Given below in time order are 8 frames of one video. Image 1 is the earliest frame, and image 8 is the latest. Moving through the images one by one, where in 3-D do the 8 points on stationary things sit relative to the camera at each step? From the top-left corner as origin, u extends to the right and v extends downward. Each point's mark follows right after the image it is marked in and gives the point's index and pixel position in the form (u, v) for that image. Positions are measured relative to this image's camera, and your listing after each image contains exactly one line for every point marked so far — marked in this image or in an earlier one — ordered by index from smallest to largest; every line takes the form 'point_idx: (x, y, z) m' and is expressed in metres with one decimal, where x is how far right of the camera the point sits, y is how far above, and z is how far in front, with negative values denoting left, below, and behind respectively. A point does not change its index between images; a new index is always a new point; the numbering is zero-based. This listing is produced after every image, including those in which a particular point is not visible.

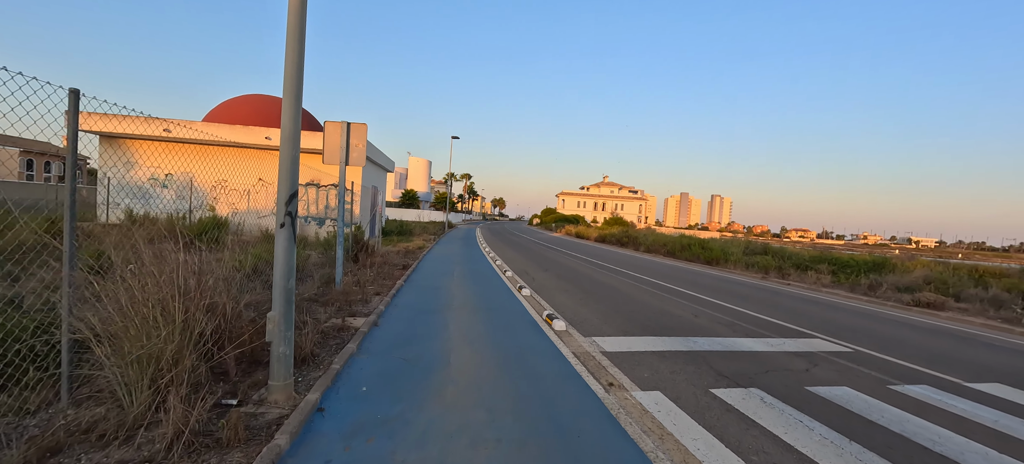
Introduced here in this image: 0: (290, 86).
0: (-1.8, +1.2, +3.3) m
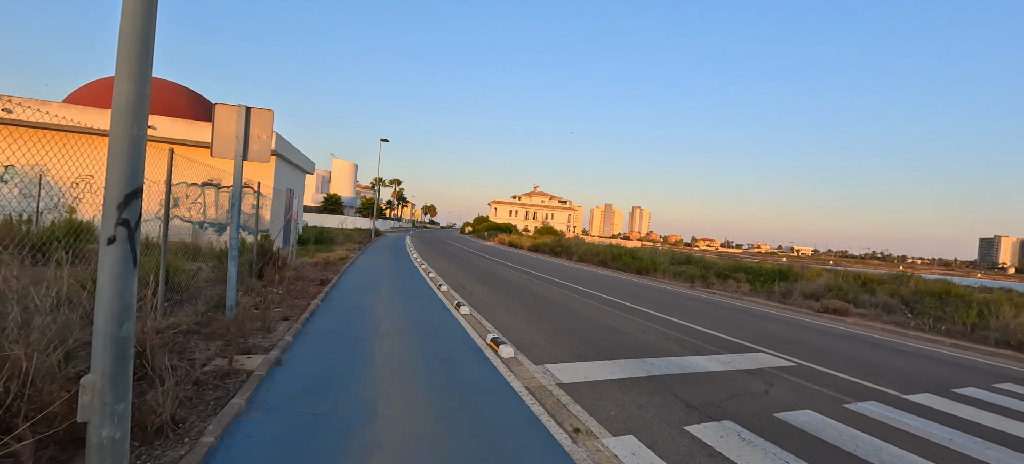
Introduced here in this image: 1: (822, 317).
0: (-2.0, +1.1, +2.2) m
1: (+8.4, -2.3, +11.4) m
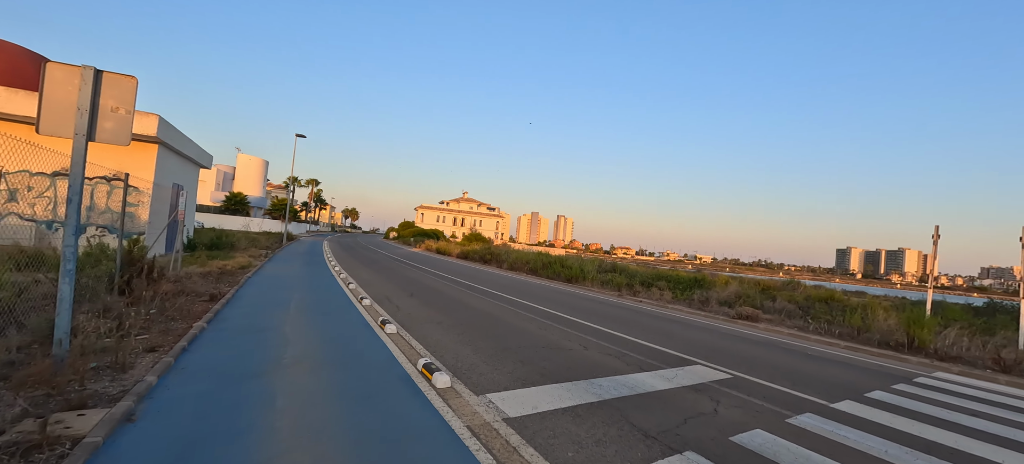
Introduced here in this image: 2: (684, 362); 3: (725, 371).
0: (-2.1, +1.0, +1.2) m
1: (+6.5, -2.7, +12.0) m
2: (+2.9, -2.2, +6.8) m
3: (+3.5, -2.3, +6.6) m
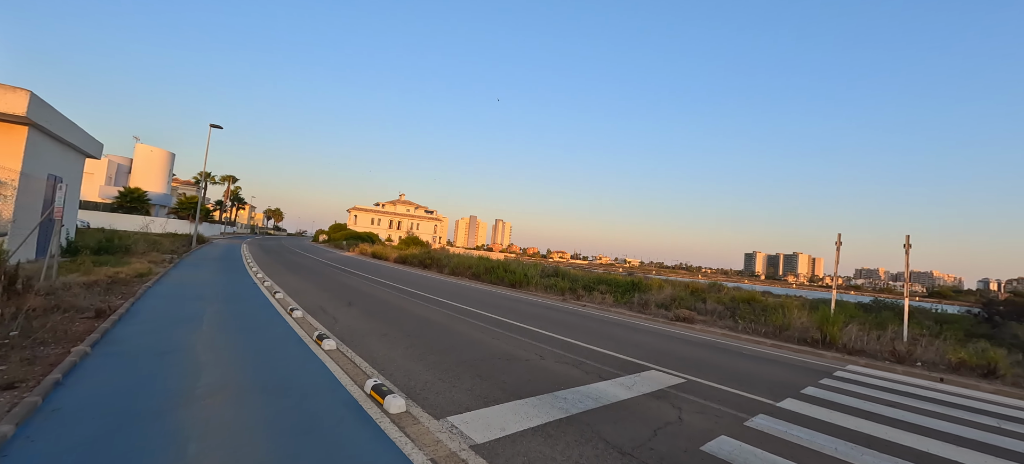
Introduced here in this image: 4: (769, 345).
0: (-1.9, +1.0, +0.5) m
1: (+4.9, -2.8, +12.5) m
2: (+2.1, -2.3, +6.8) m
3: (+2.7, -2.3, +6.7) m
4: (+6.8, -3.0, +10.8) m
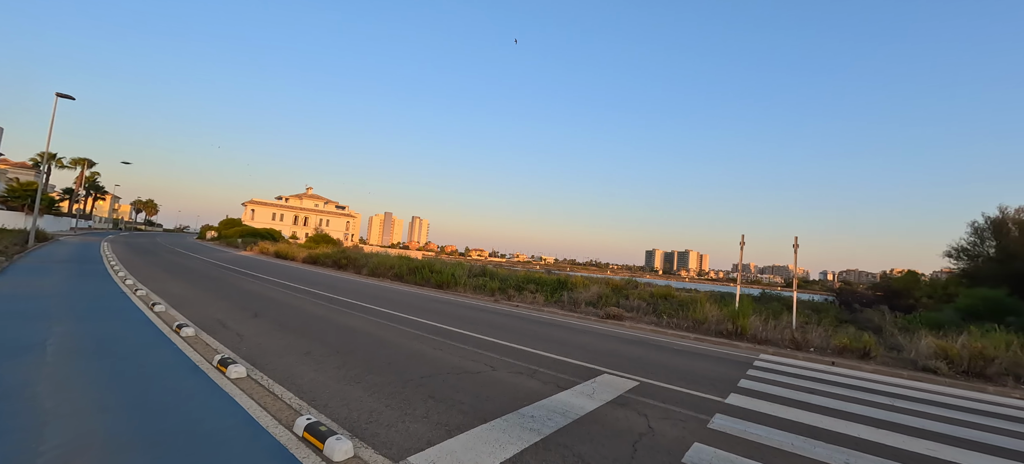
0: (-1.3, +1.0, -0.4) m
1: (+2.9, -2.8, +12.7) m
2: (+1.3, -2.3, +6.6) m
3: (+1.9, -2.4, +6.6) m
4: (+5.0, -3.0, +11.5) m
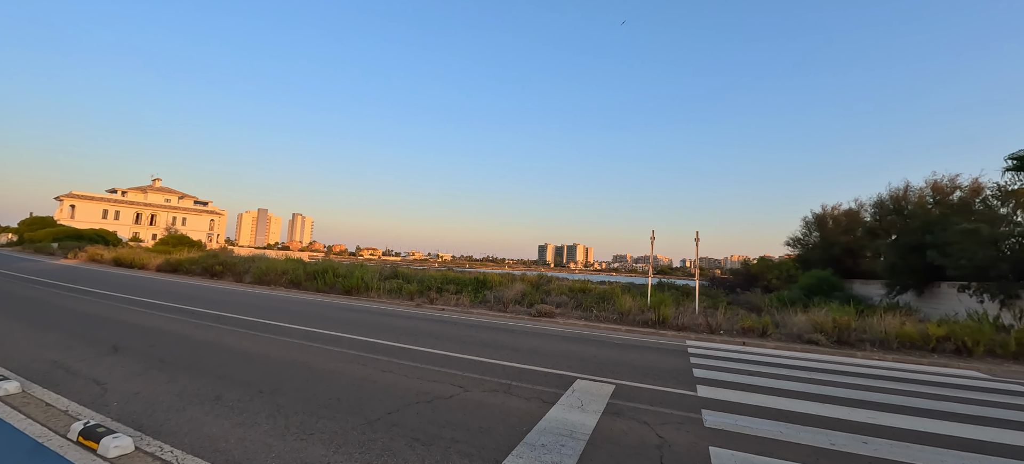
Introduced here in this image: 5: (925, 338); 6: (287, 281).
0: (+0.1, +1.0, -1.4) m
1: (+0.8, -2.7, +12.5) m
2: (+0.8, -2.2, +6.2) m
3: (+1.4, -2.3, +6.3) m
4: (+3.2, -2.8, +11.8) m
5: (+10.9, -2.8, +10.8) m
6: (-10.2, -2.2, +18.3) m
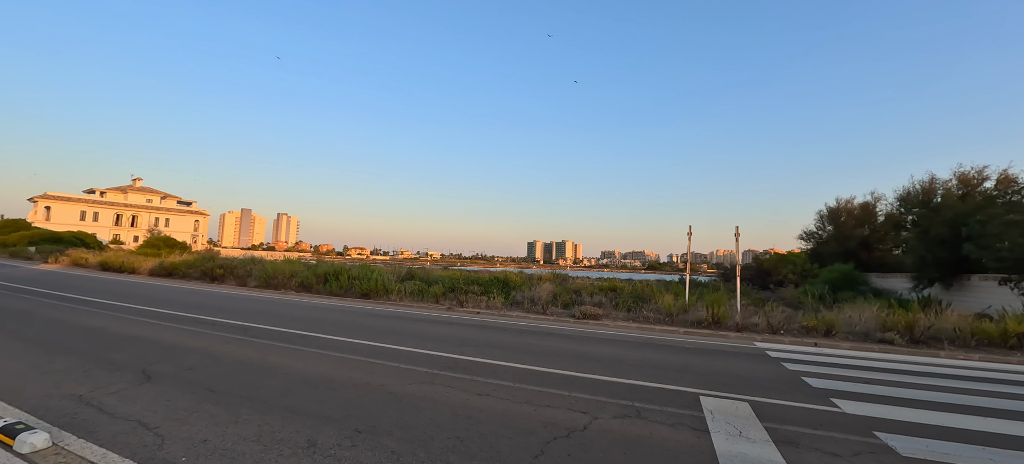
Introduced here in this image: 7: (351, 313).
0: (+1.8, +1.0, -2.3) m
1: (+2.1, -2.6, +11.6) m
2: (+2.4, -2.1, +5.3) m
3: (+2.9, -2.2, +5.4) m
4: (+4.5, -2.7, +11.0) m
5: (+12.2, -2.6, +10.2) m
6: (-9.1, -2.2, +17.0) m
7: (-4.4, -2.3, +11.6) m
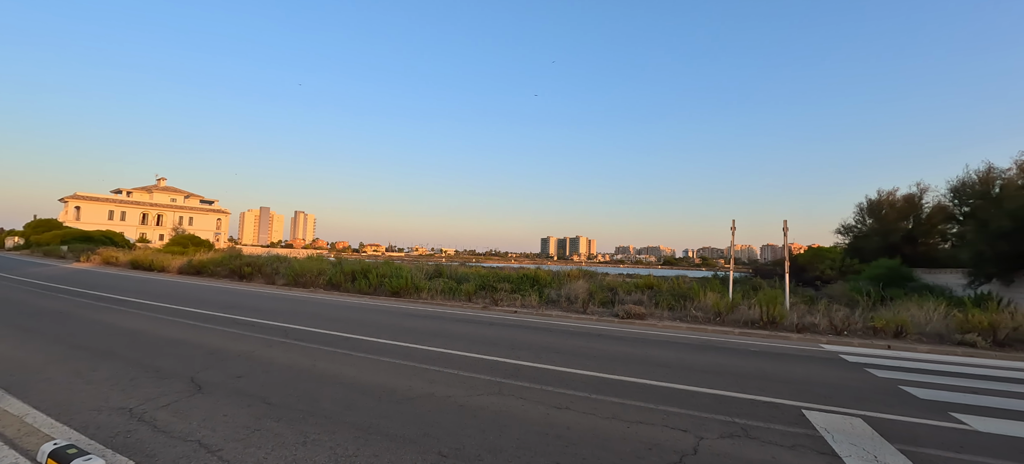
0: (+2.5, +1.0, -2.9) m
1: (+3.2, -2.5, +11.0) m
2: (+3.3, -2.1, +4.6) m
3: (+3.9, -2.1, +4.8) m
4: (+5.6, -2.6, +10.3) m
5: (+13.3, -2.4, +9.3) m
6: (-7.8, -2.1, +16.8) m
7: (-3.3, -2.2, +11.2) m
